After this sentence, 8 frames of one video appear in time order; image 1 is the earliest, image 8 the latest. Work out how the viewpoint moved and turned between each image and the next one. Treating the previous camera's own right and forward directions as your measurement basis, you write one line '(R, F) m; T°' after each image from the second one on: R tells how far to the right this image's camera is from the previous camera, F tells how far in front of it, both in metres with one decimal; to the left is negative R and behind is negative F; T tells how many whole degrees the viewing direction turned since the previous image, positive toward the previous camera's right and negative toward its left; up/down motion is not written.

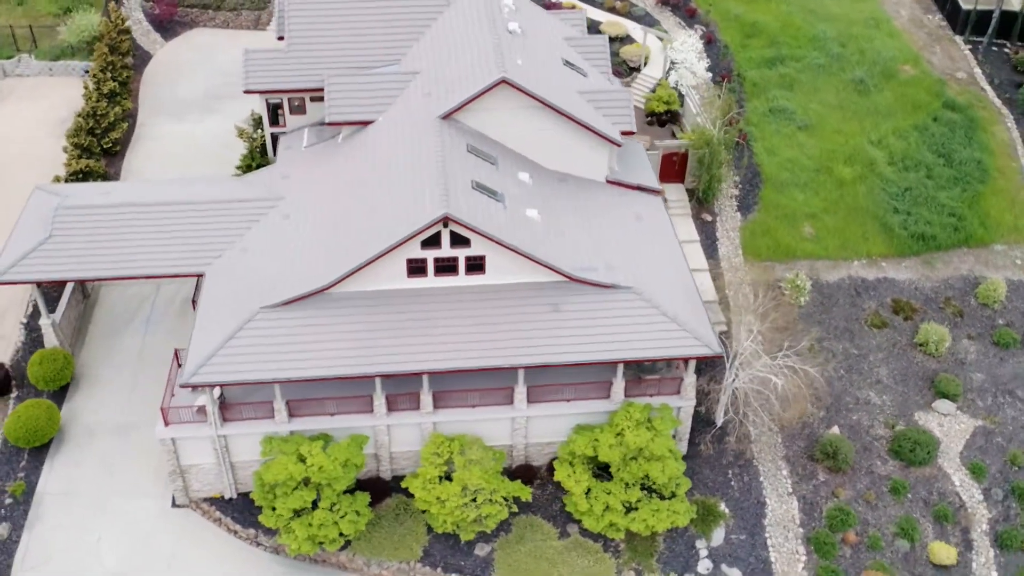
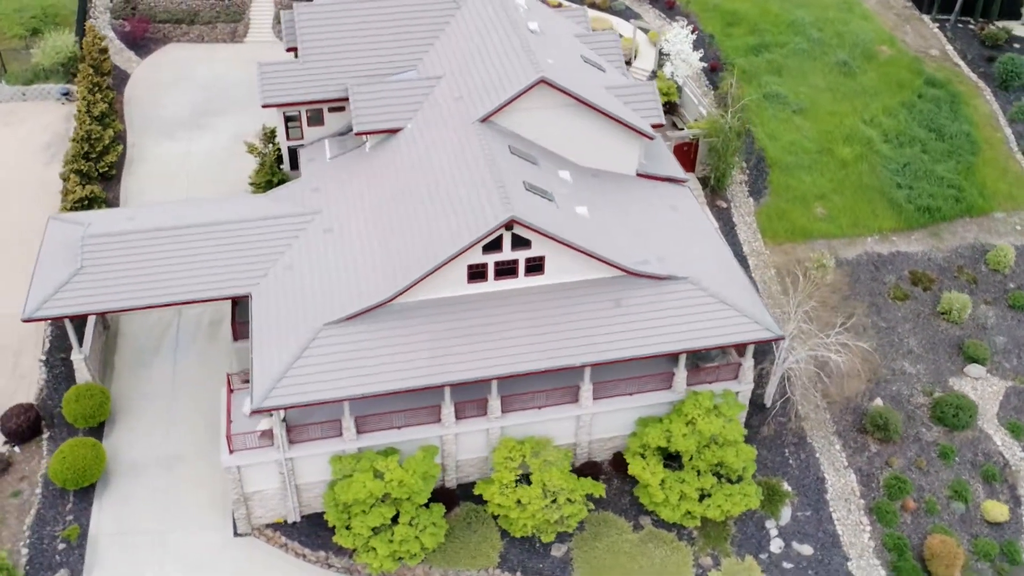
(-4.2, +0.2) m; +5°
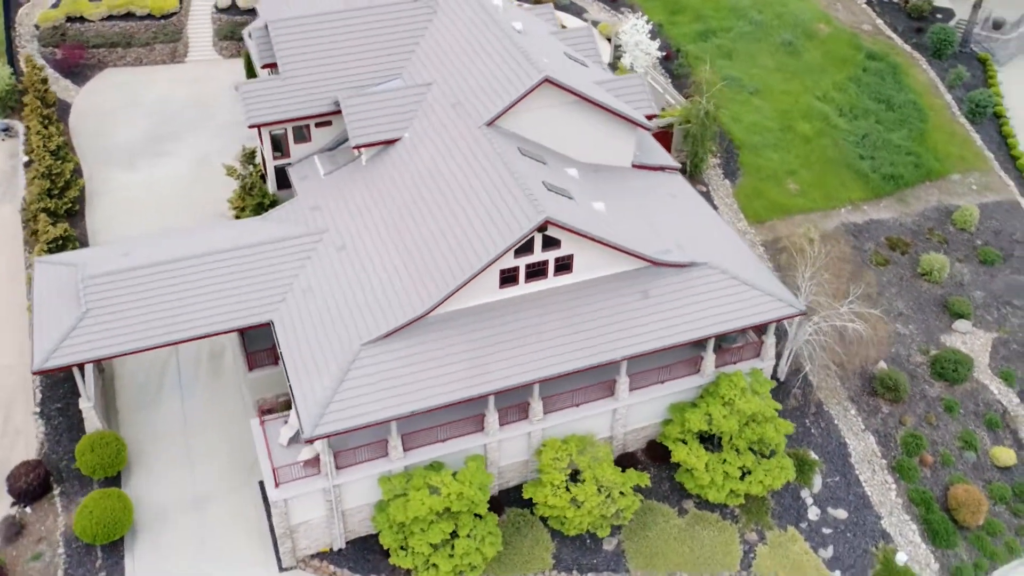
(-4.1, +0.3) m; +7°
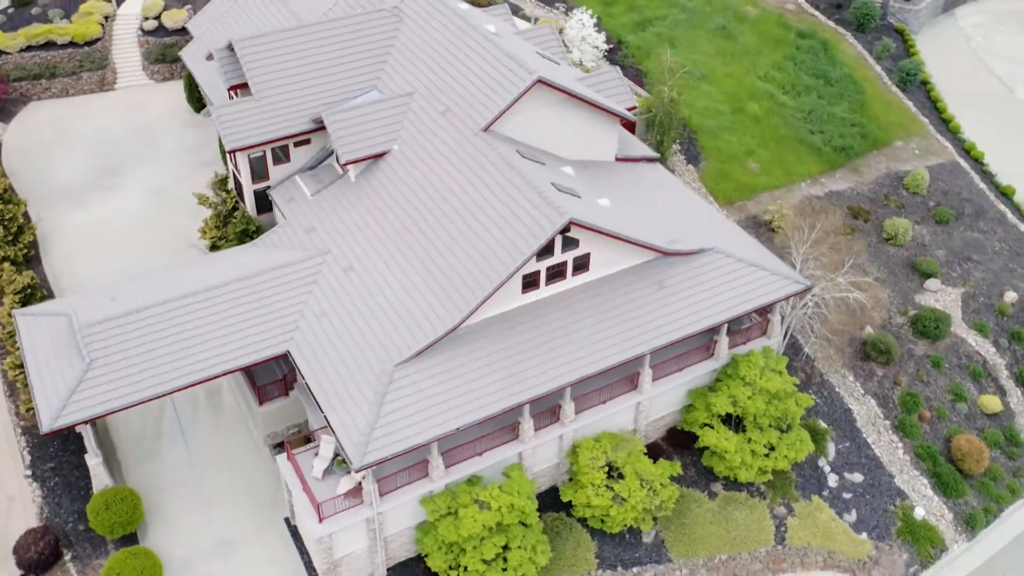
(-3.8, +0.5) m; +7°
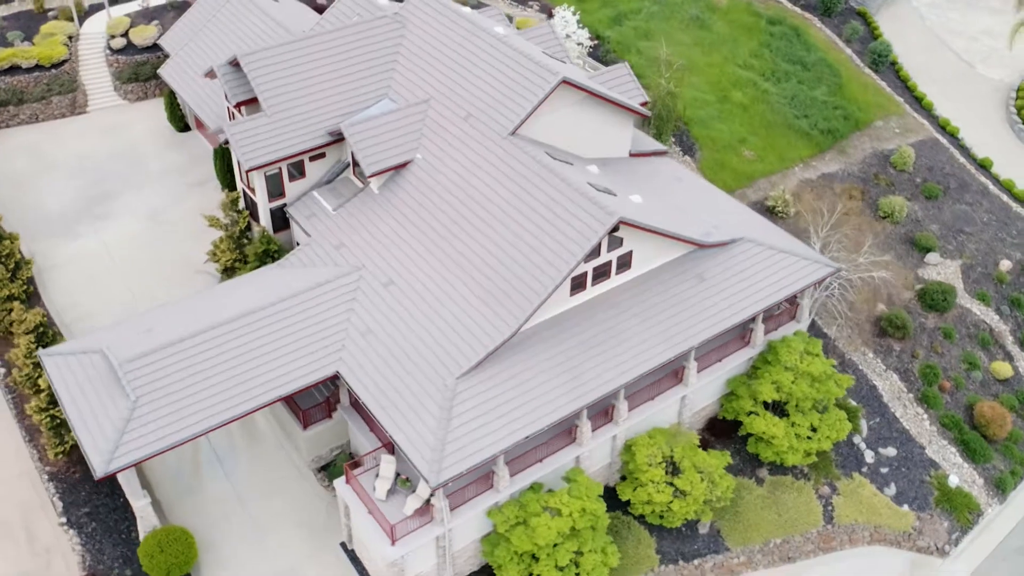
(-3.6, +0.4) m; +5°
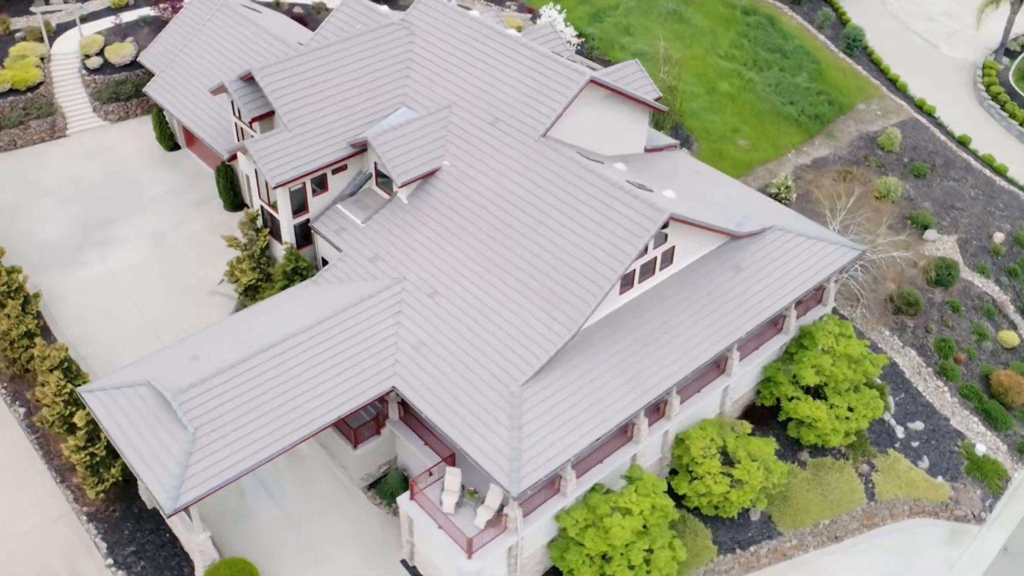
(-3.4, +0.3) m; +4°
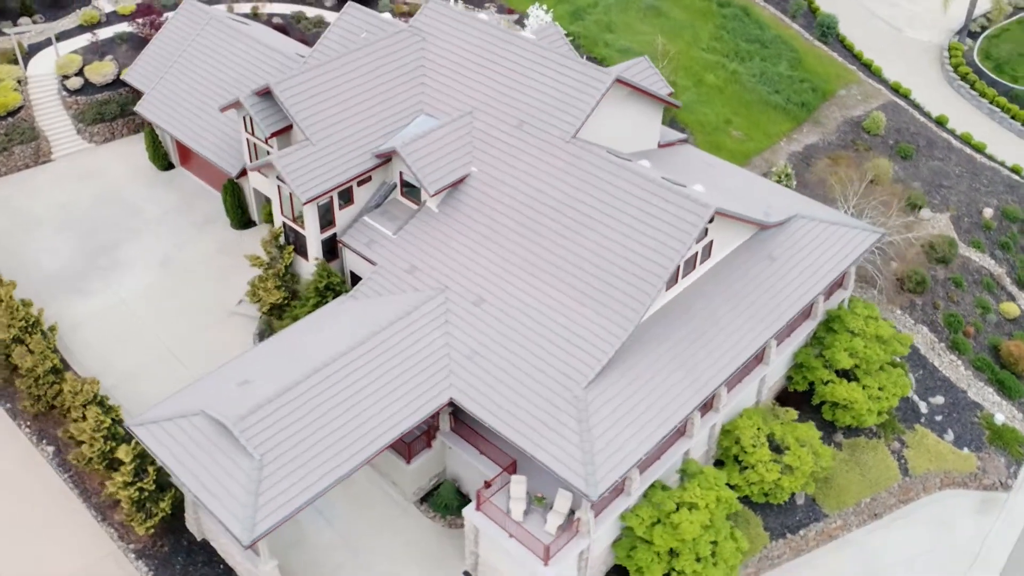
(-3.3, +0.2) m; +4°
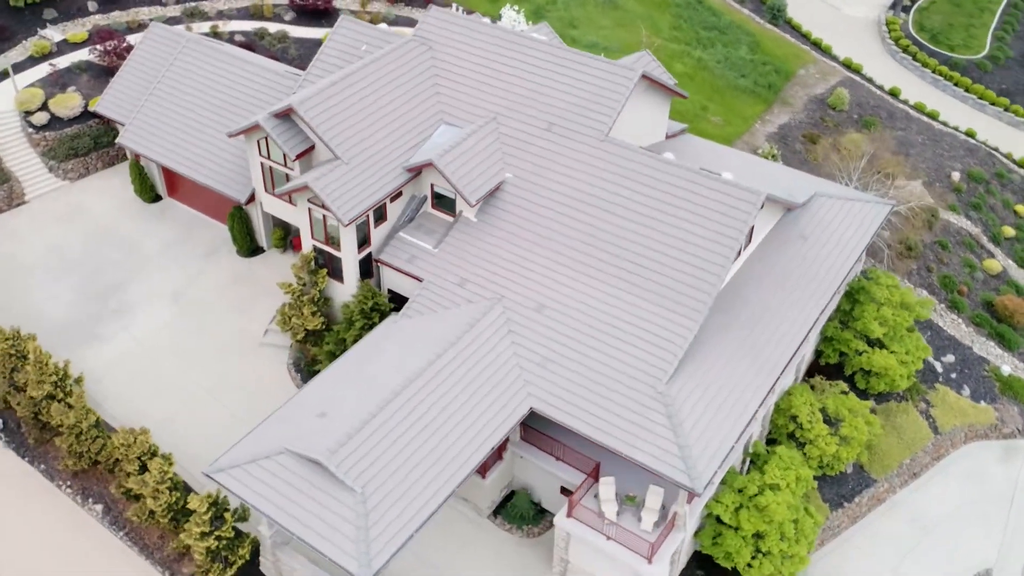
(-4.7, +0.5) m; +7°
